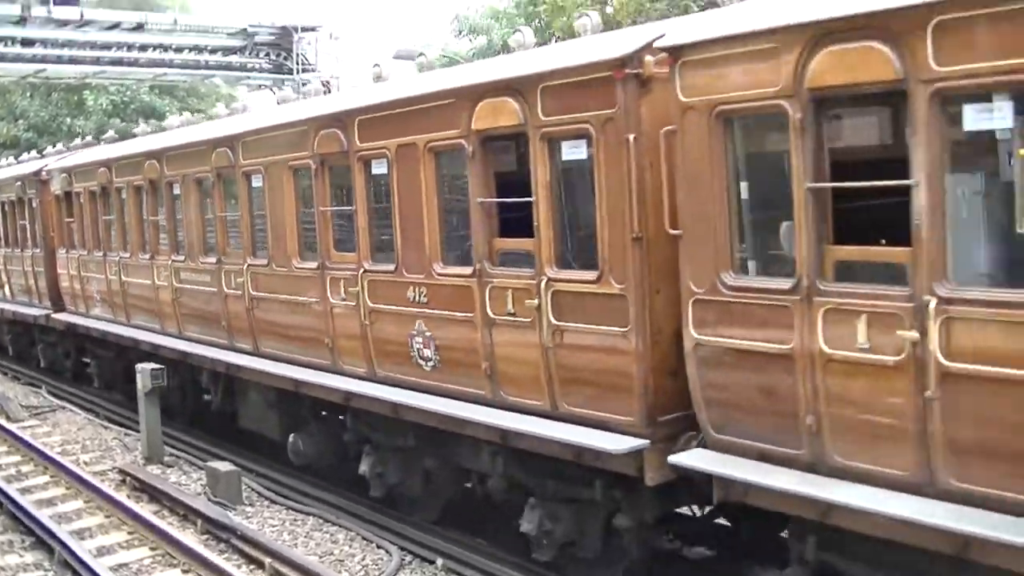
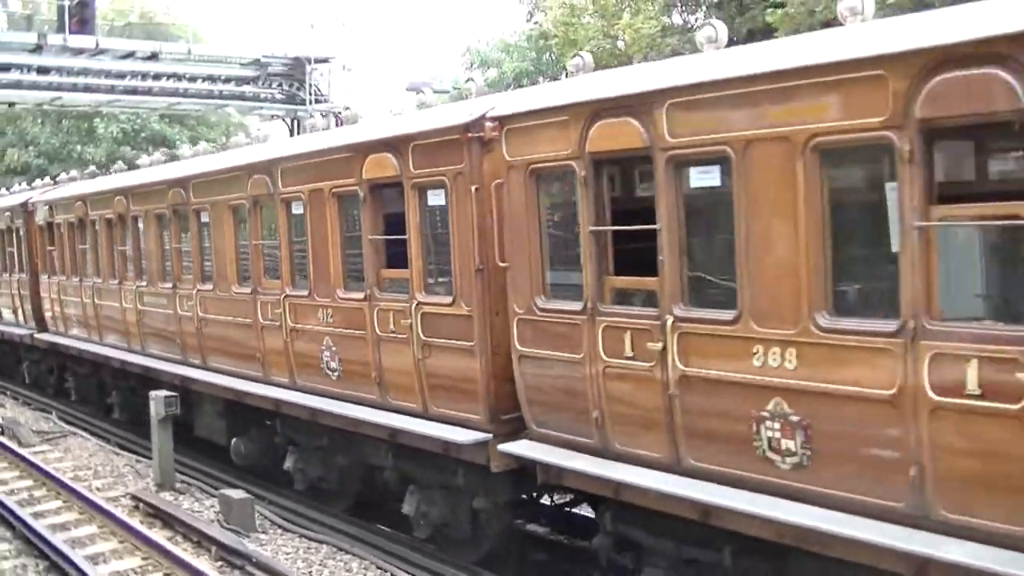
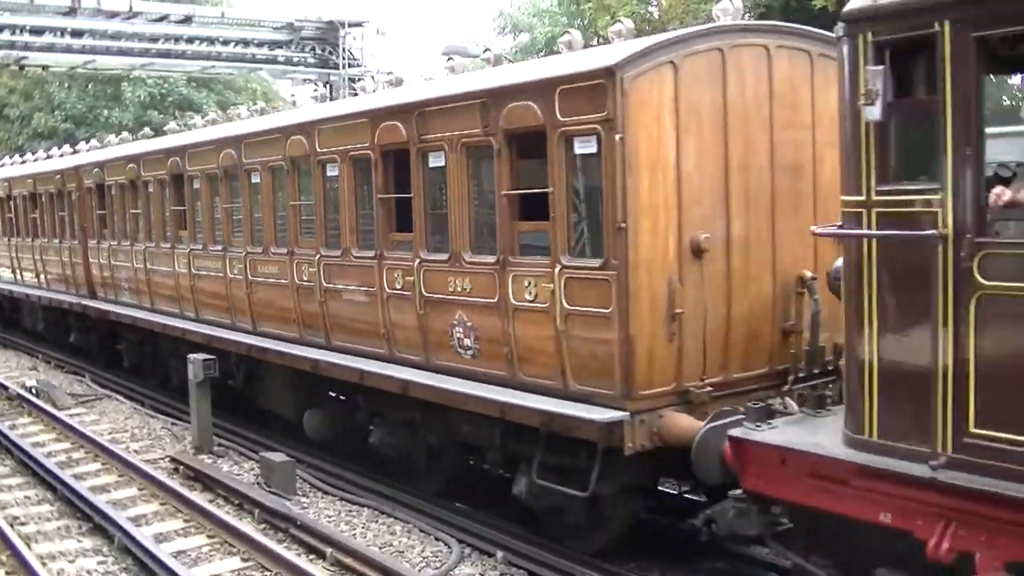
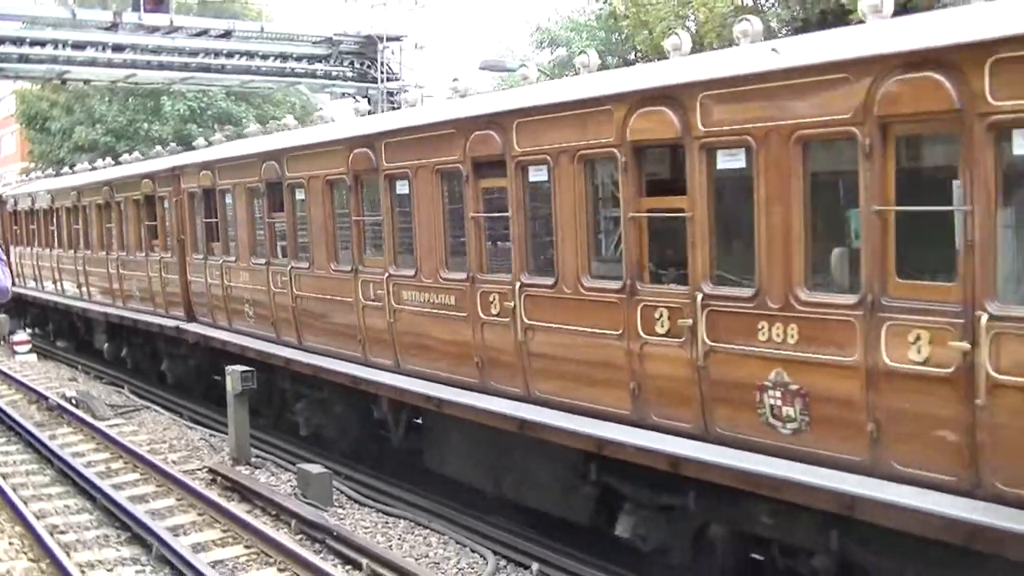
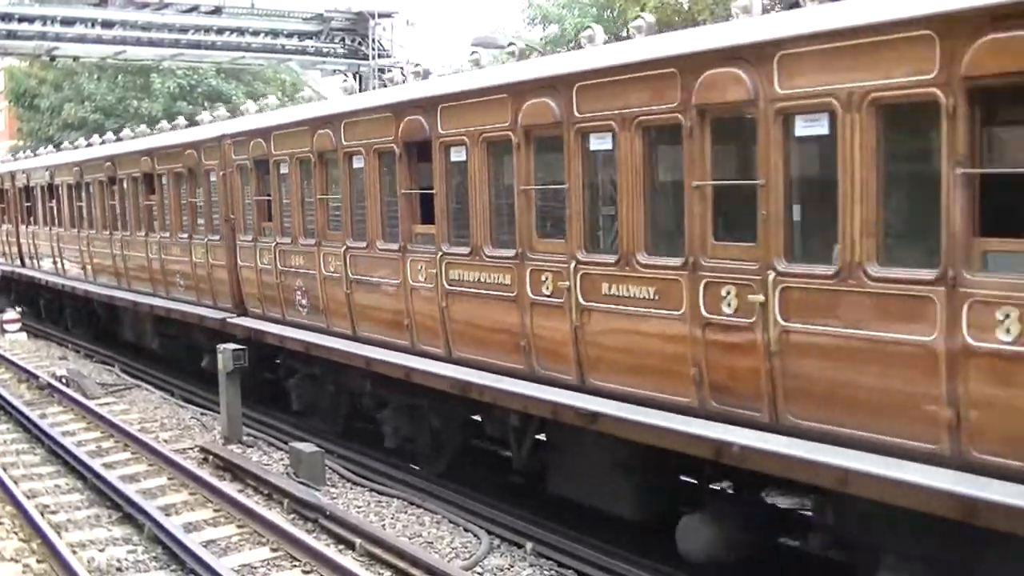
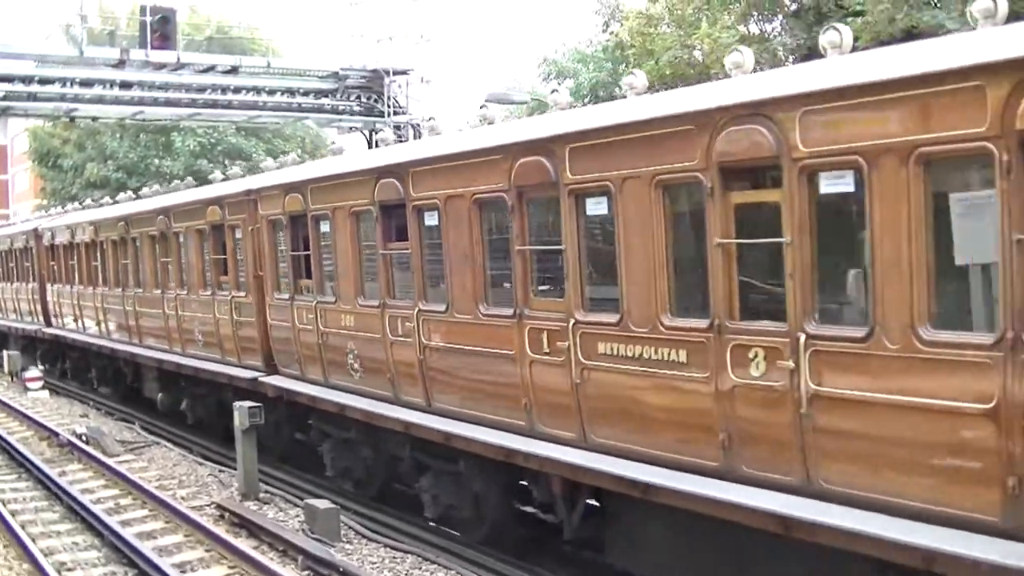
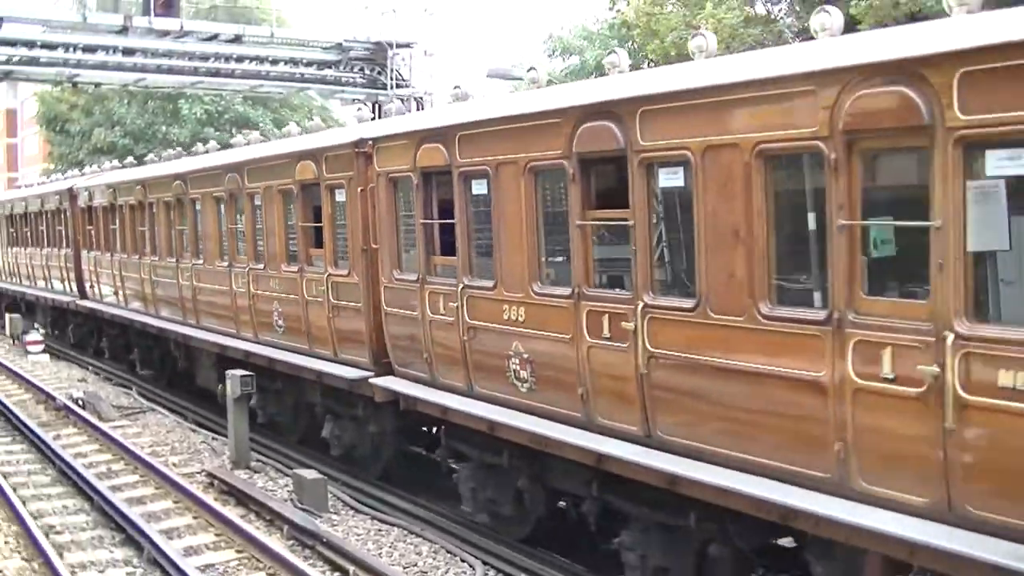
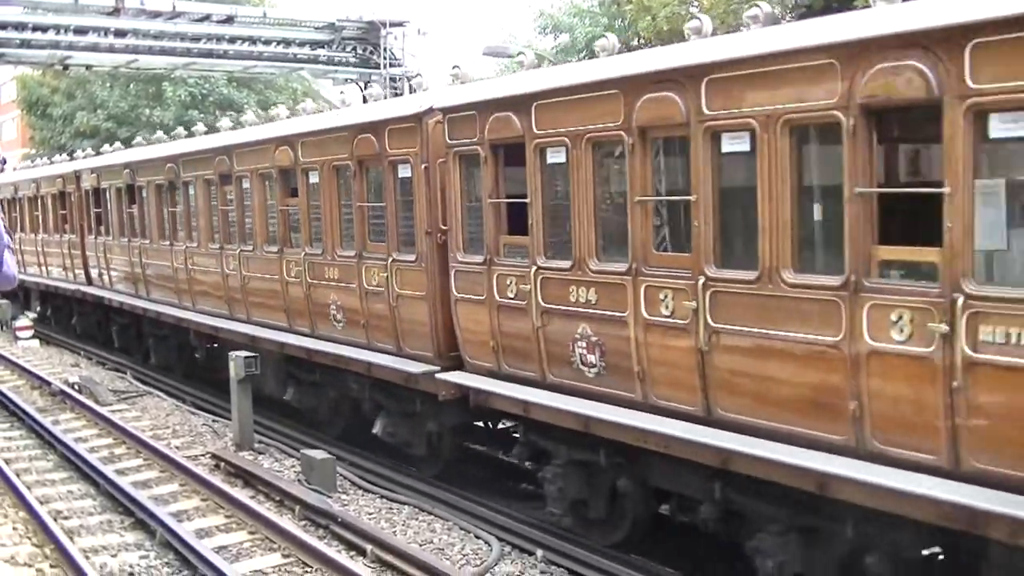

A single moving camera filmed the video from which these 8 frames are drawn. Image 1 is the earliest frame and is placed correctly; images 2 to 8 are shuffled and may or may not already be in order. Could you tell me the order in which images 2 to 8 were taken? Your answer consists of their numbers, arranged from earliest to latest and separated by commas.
2, 7, 6, 4, 8, 5, 3
